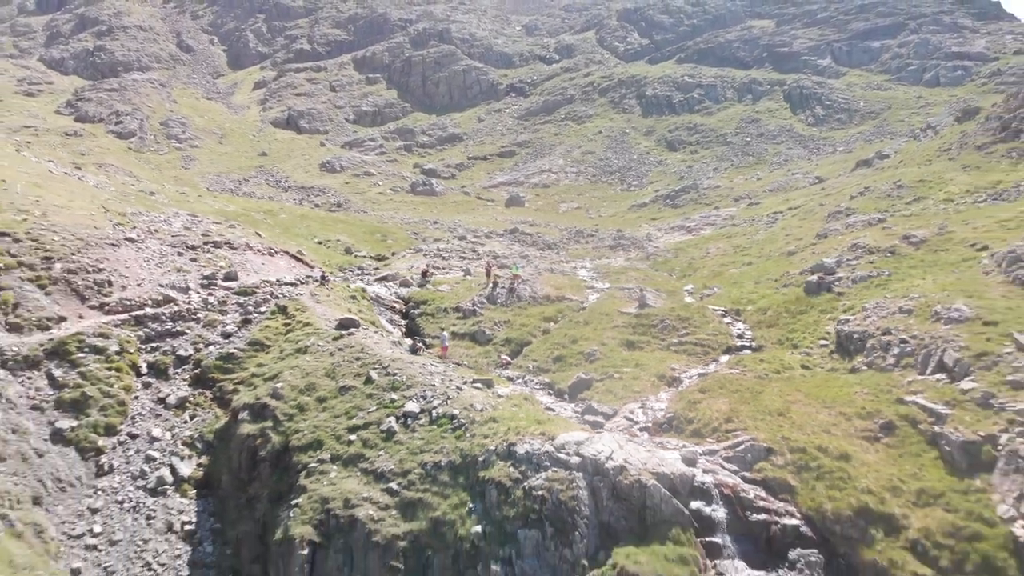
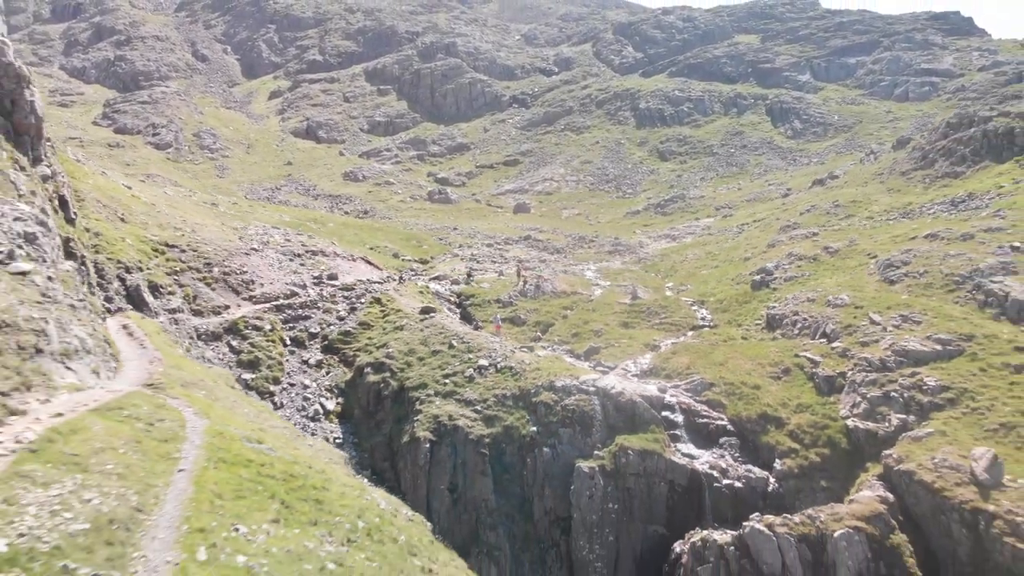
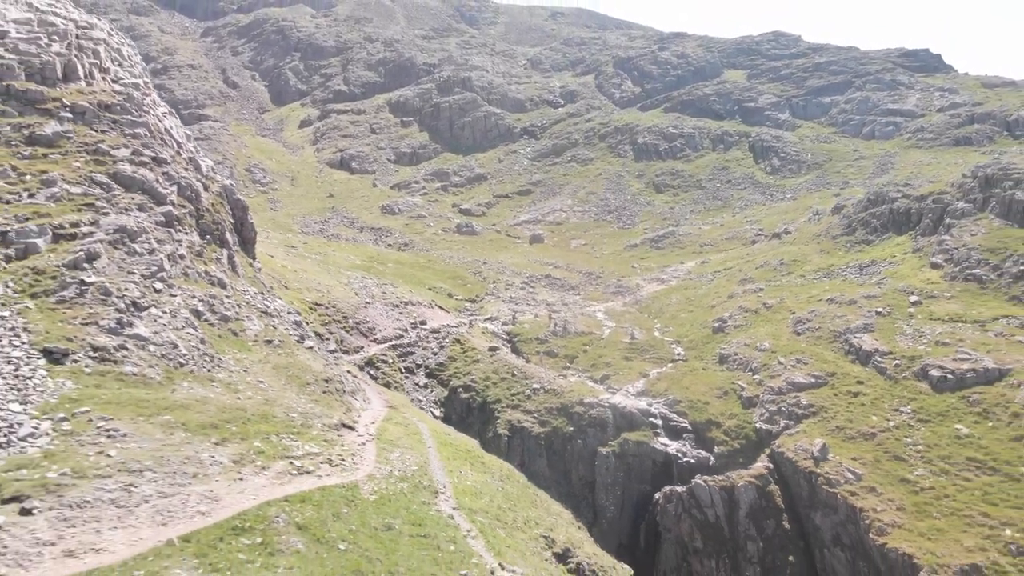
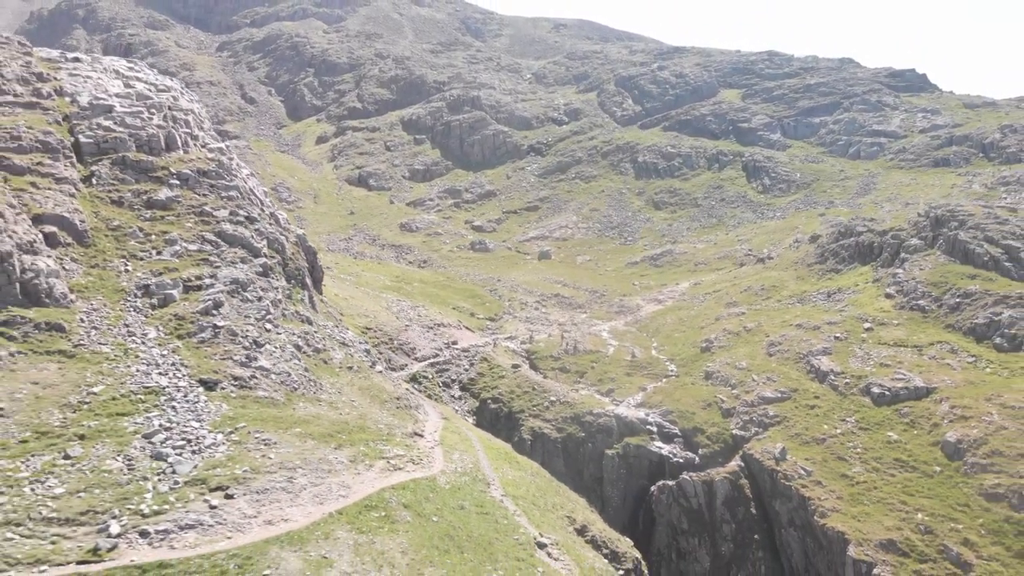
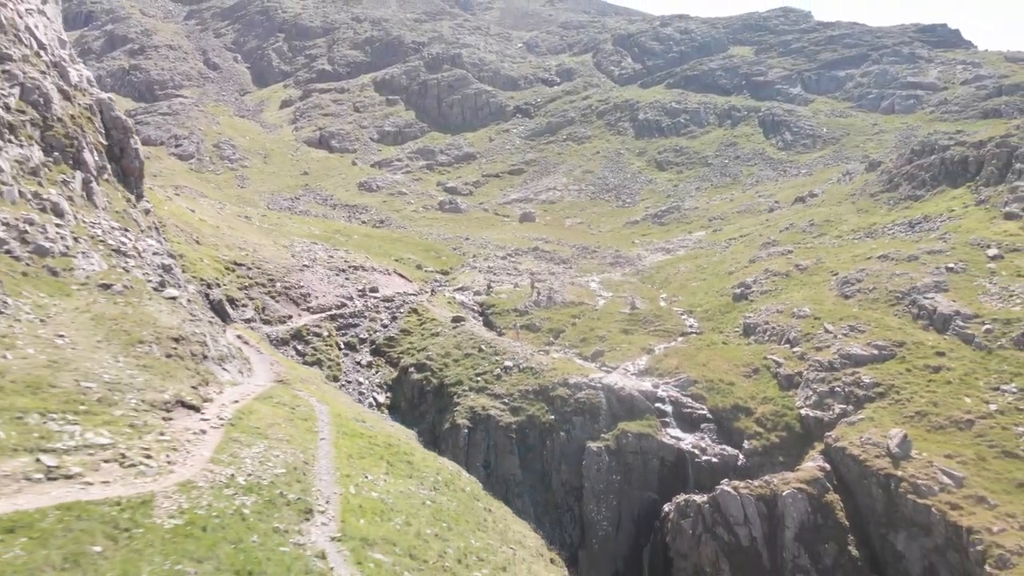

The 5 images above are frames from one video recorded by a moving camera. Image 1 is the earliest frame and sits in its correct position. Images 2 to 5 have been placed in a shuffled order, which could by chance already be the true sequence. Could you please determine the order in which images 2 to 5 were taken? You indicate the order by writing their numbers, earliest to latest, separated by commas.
2, 5, 3, 4
